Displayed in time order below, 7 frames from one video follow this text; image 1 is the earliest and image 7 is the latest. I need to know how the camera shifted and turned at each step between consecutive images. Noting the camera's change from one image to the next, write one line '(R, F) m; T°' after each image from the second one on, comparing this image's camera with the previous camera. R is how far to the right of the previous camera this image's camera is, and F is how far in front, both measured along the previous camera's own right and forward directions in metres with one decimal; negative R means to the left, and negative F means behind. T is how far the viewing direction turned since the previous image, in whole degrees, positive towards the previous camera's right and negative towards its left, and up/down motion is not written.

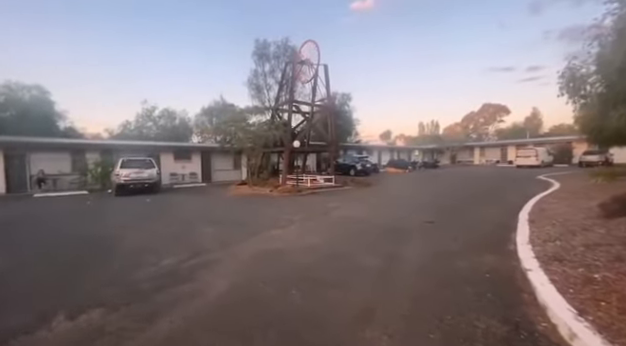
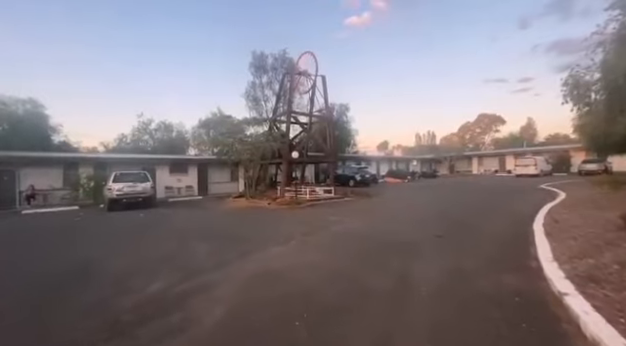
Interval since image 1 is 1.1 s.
(-0.1, +0.4) m; +1°
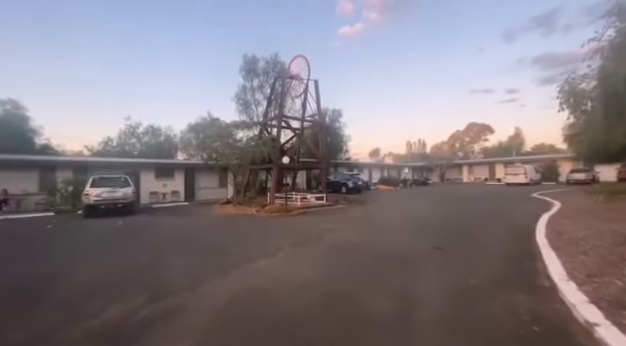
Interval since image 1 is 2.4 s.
(0.0, +0.5) m; +2°
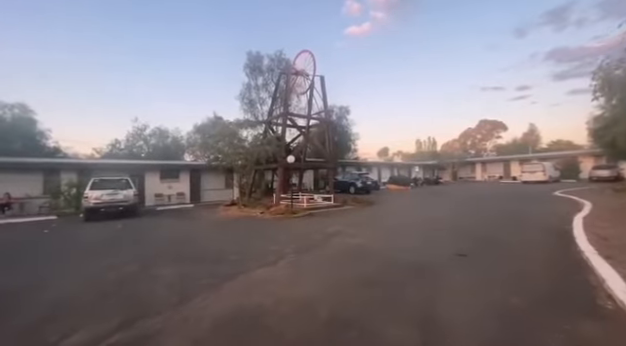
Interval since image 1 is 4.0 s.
(+0.1, +0.7) m; -2°
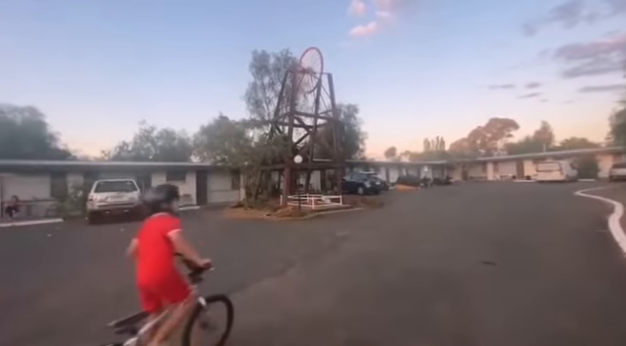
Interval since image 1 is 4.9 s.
(-0.1, +0.5) m; -1°
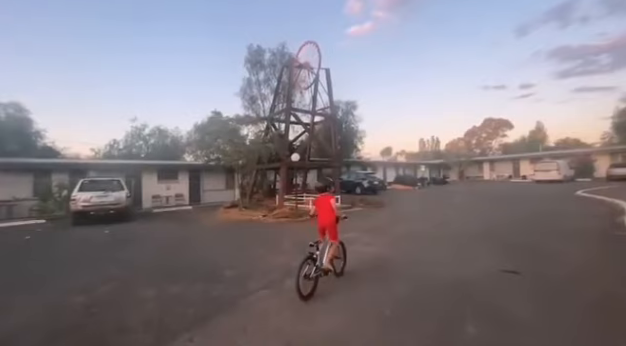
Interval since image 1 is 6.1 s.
(-0.1, +0.6) m; +1°
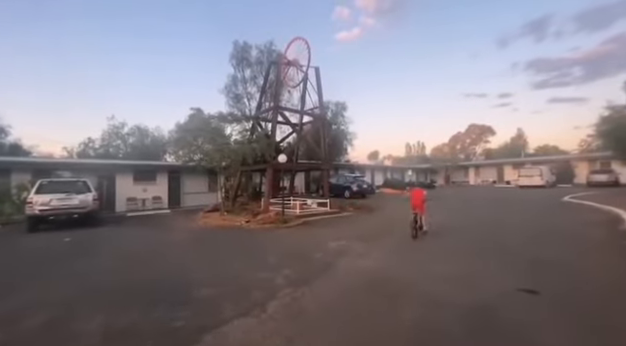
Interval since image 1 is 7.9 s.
(-0.1, +0.8) m; +3°
